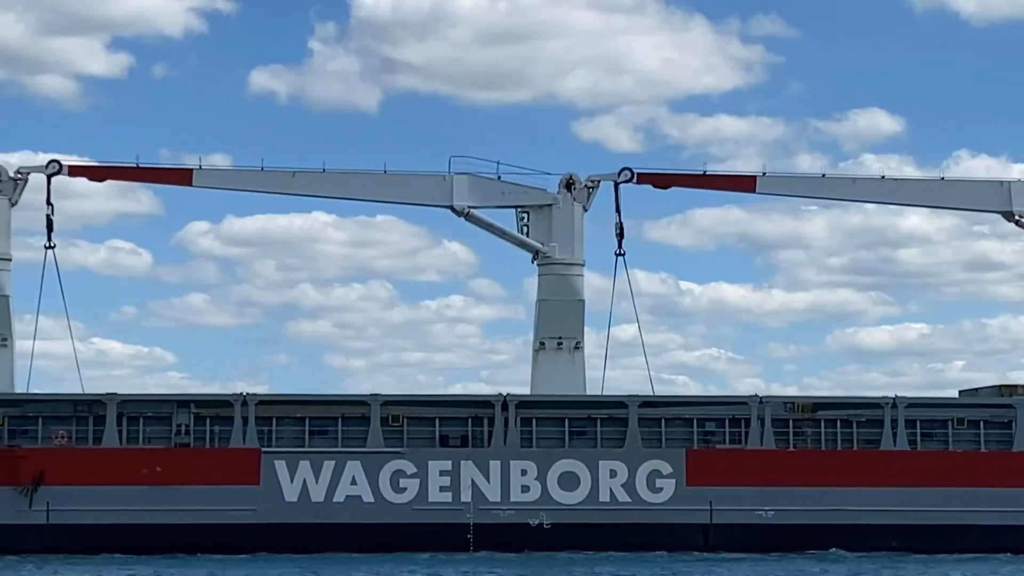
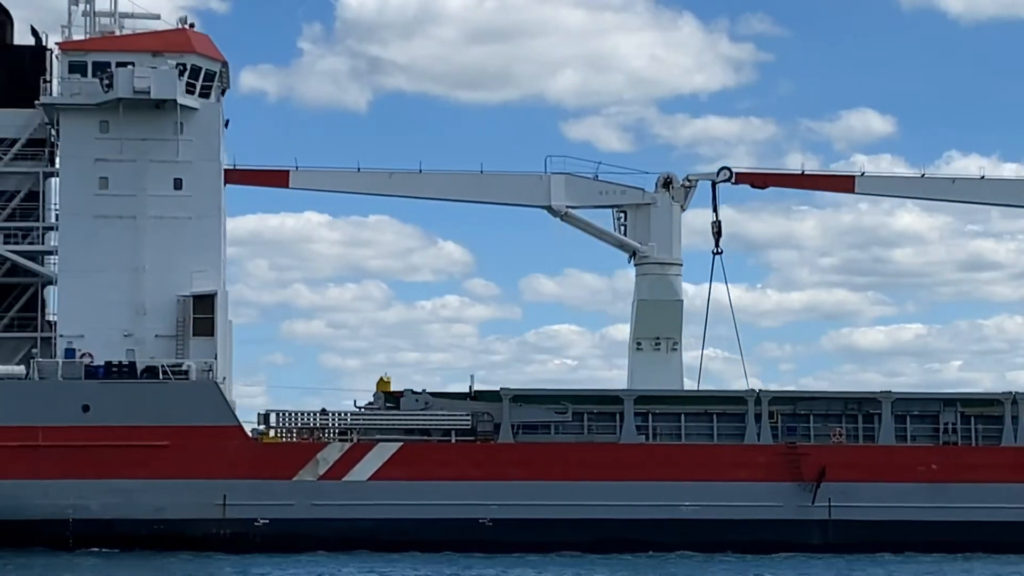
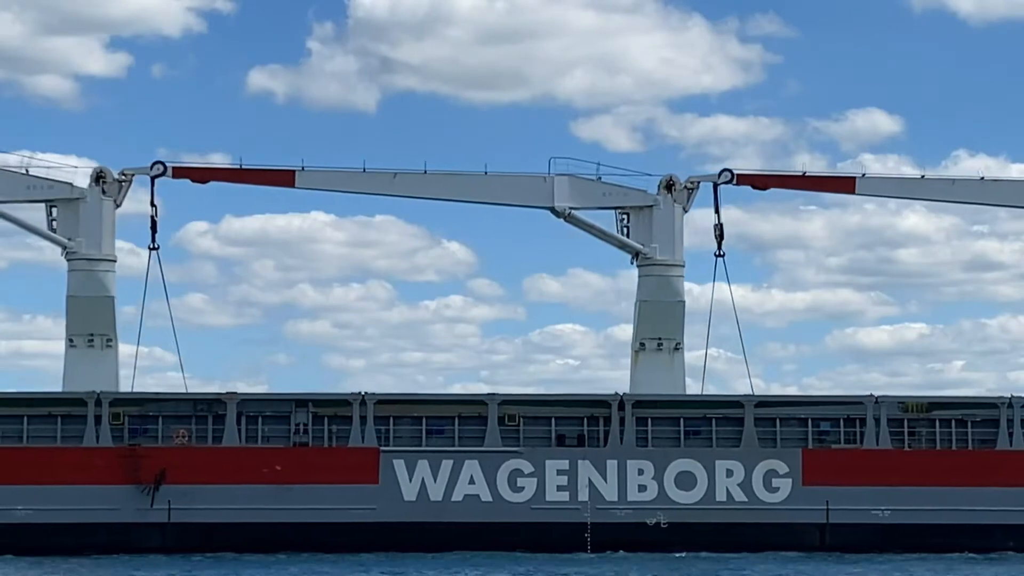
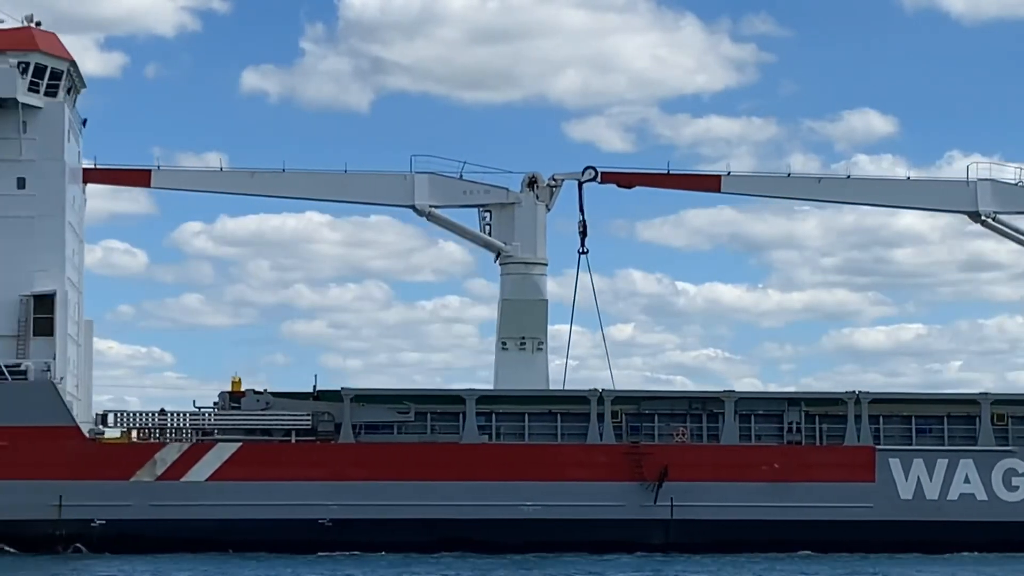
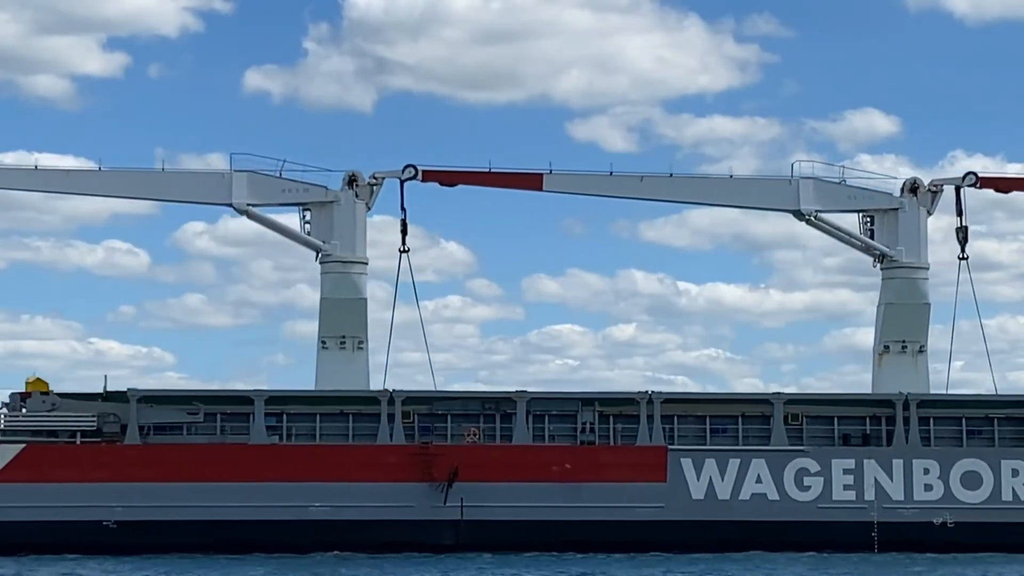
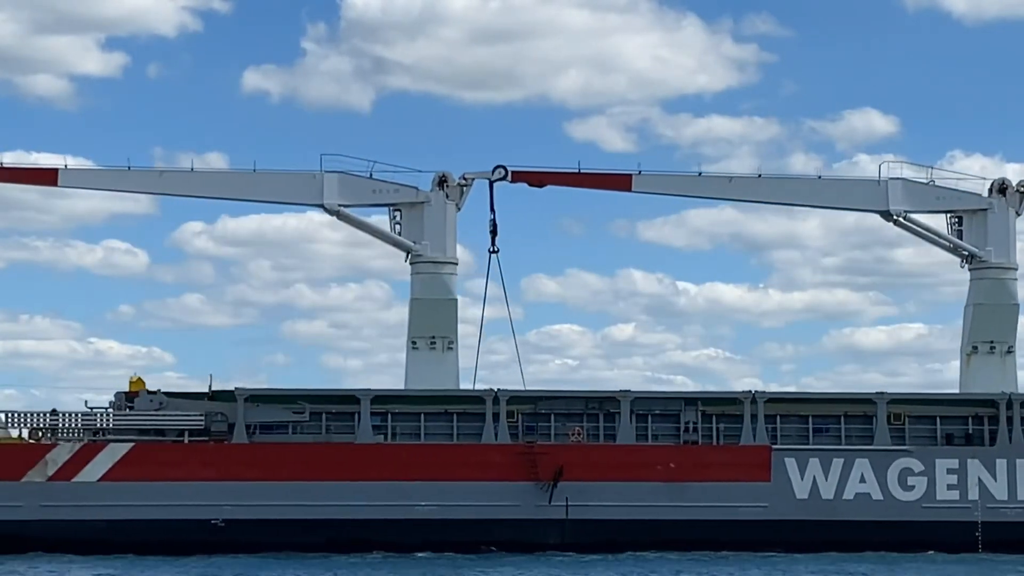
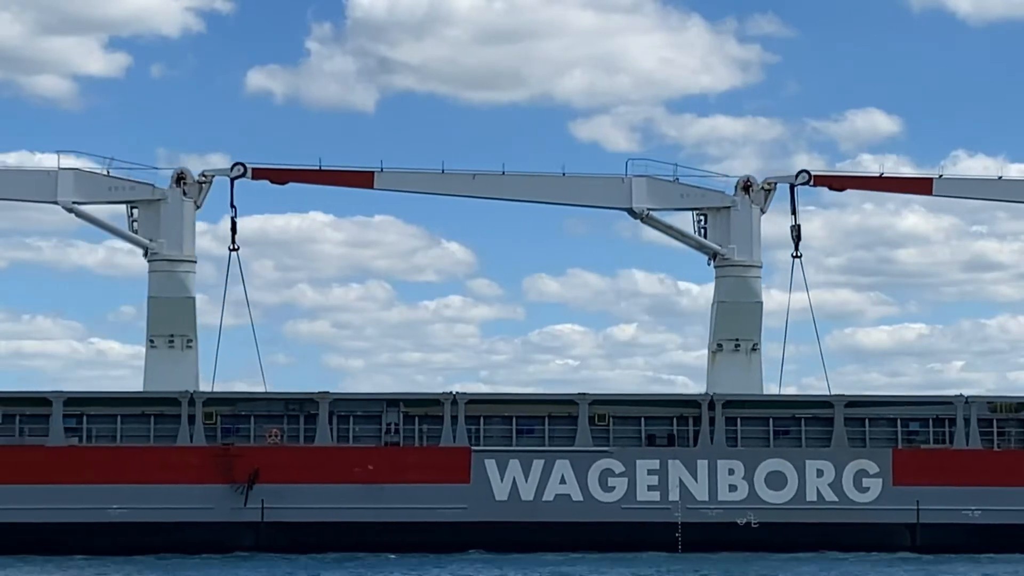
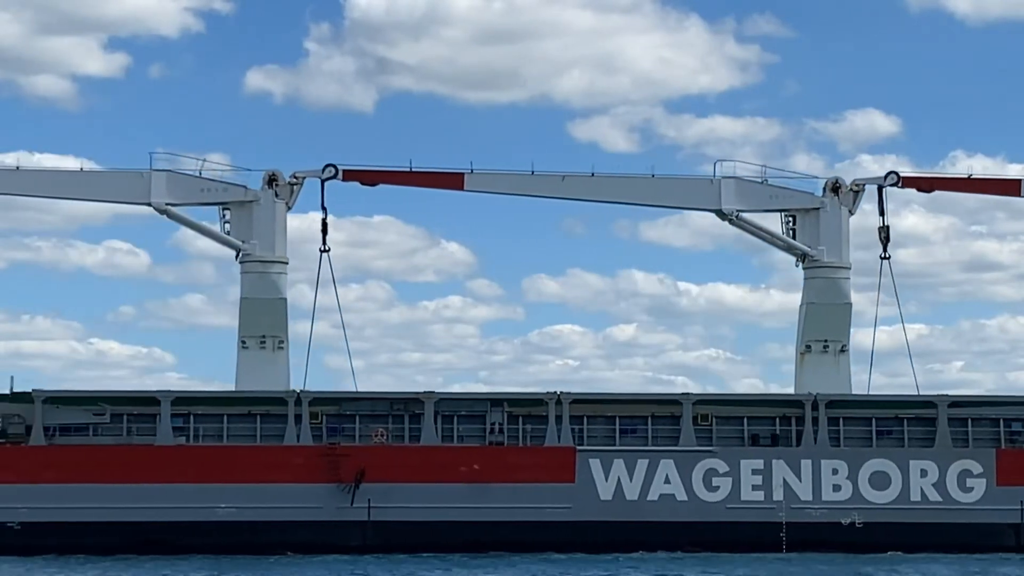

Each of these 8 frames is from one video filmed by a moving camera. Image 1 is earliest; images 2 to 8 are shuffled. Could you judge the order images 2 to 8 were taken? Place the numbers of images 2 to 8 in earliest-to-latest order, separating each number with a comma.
3, 7, 8, 5, 6, 4, 2
